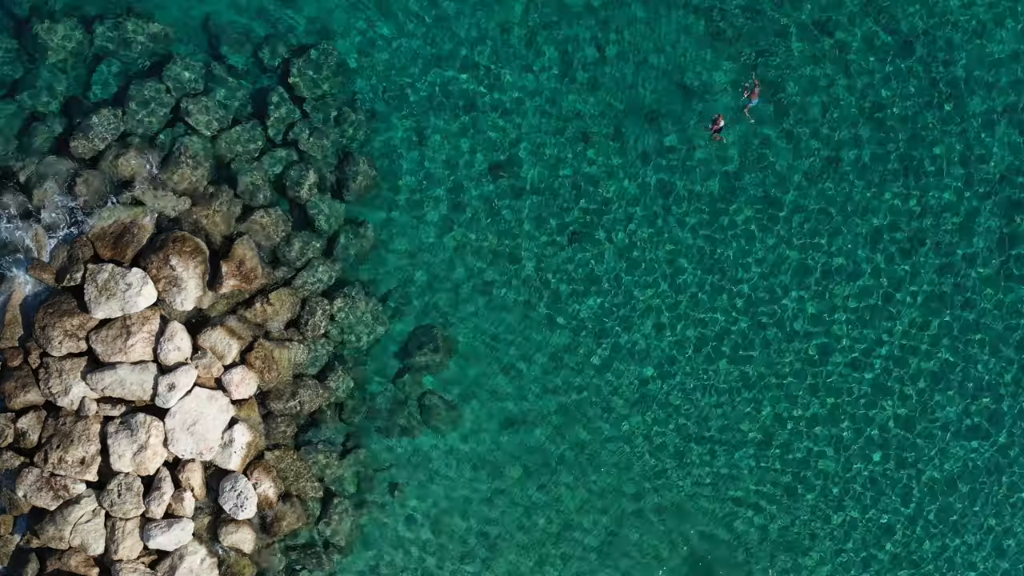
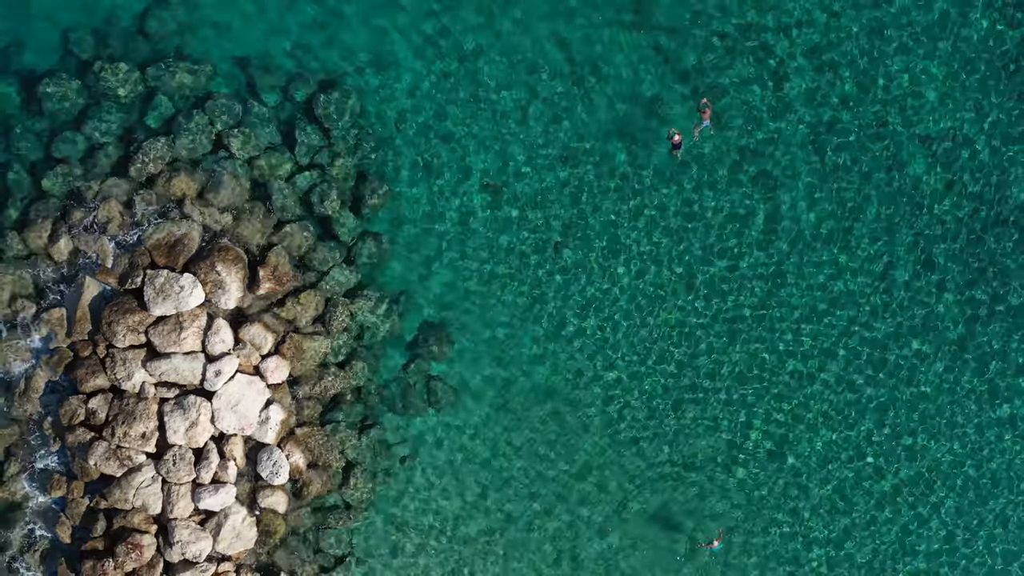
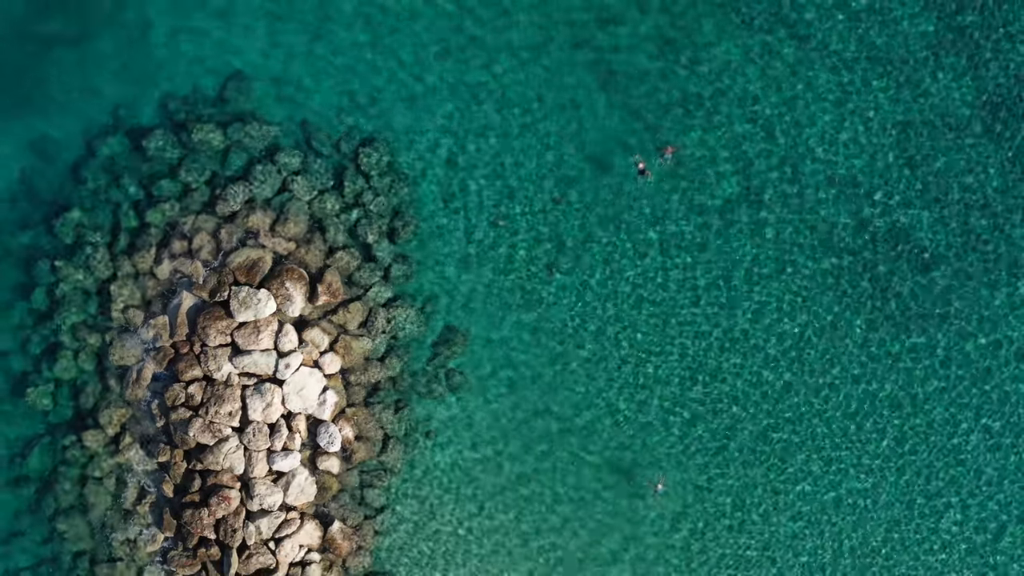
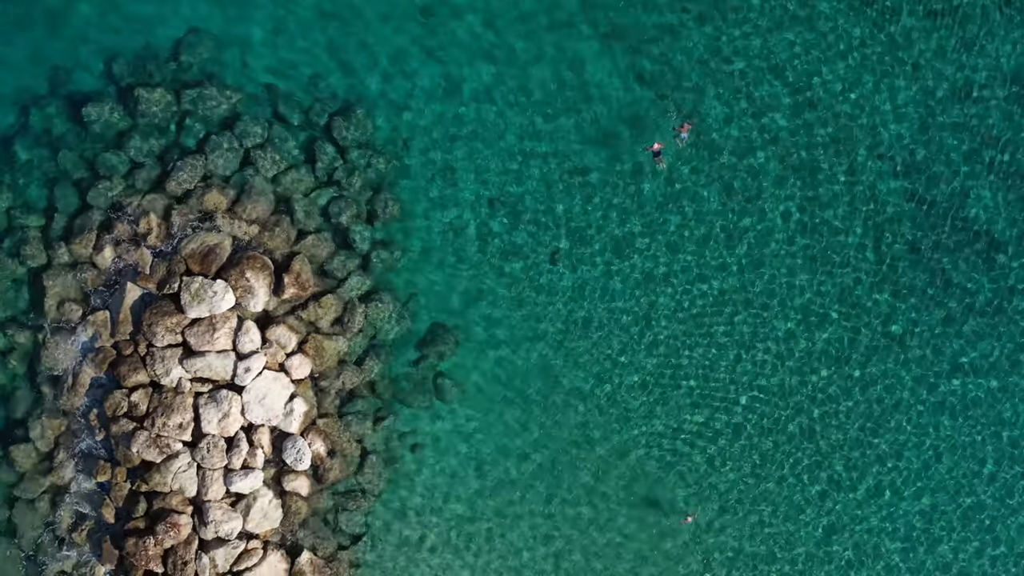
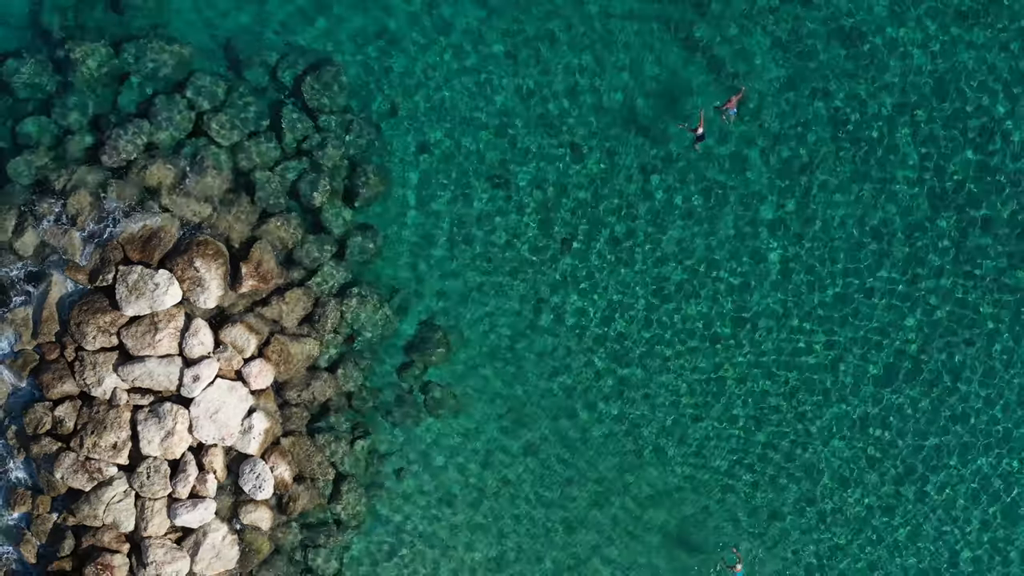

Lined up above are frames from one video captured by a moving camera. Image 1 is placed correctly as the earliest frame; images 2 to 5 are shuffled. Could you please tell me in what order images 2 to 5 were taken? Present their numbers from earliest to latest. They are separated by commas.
5, 2, 4, 3
